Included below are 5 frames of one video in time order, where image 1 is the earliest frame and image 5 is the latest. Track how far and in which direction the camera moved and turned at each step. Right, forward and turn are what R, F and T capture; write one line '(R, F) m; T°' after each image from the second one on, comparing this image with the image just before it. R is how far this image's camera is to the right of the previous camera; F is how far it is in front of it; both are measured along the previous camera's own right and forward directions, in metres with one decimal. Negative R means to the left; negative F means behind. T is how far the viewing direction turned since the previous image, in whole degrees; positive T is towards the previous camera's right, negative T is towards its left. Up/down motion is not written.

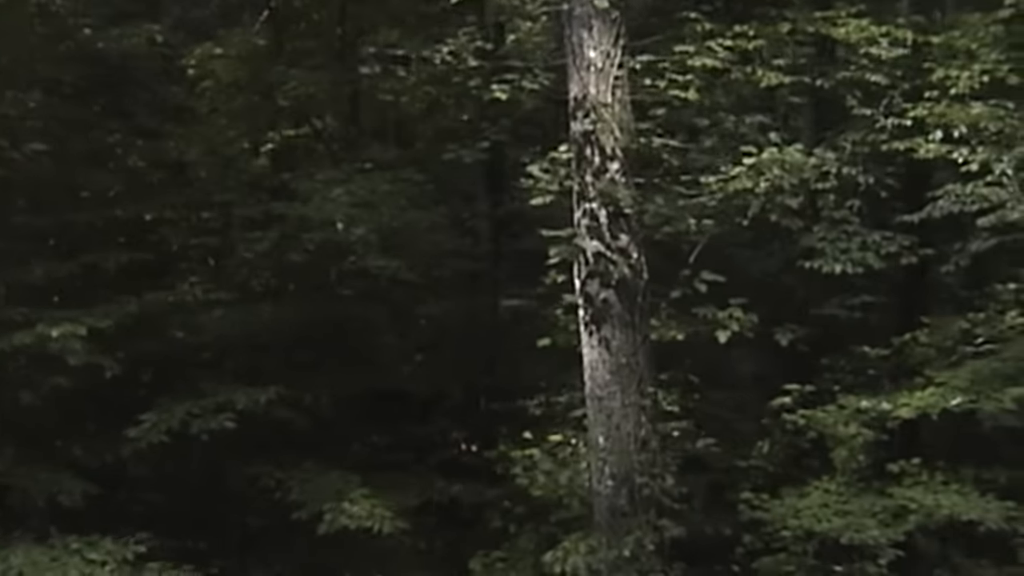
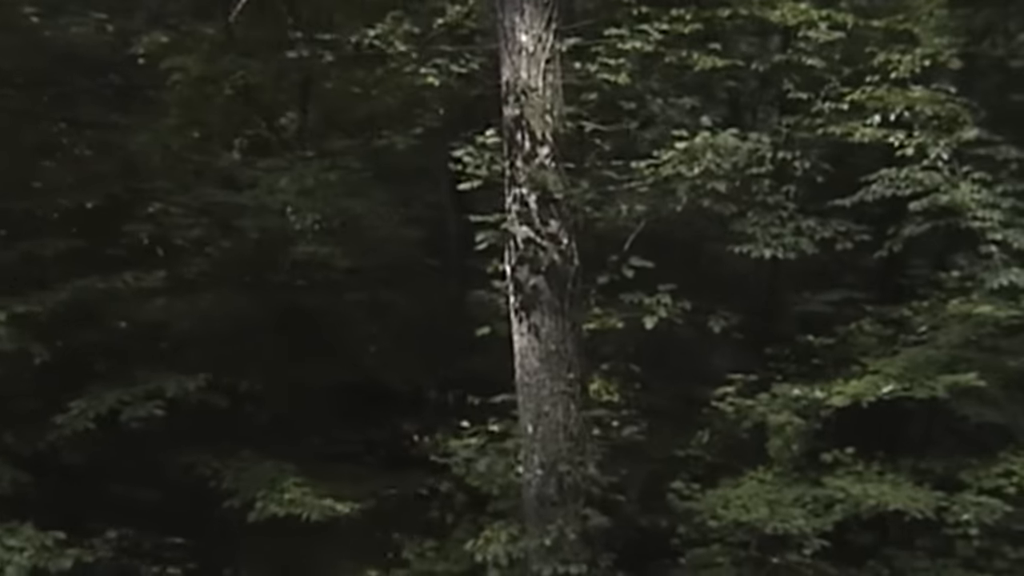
(+0.7, +0.1) m; -1°
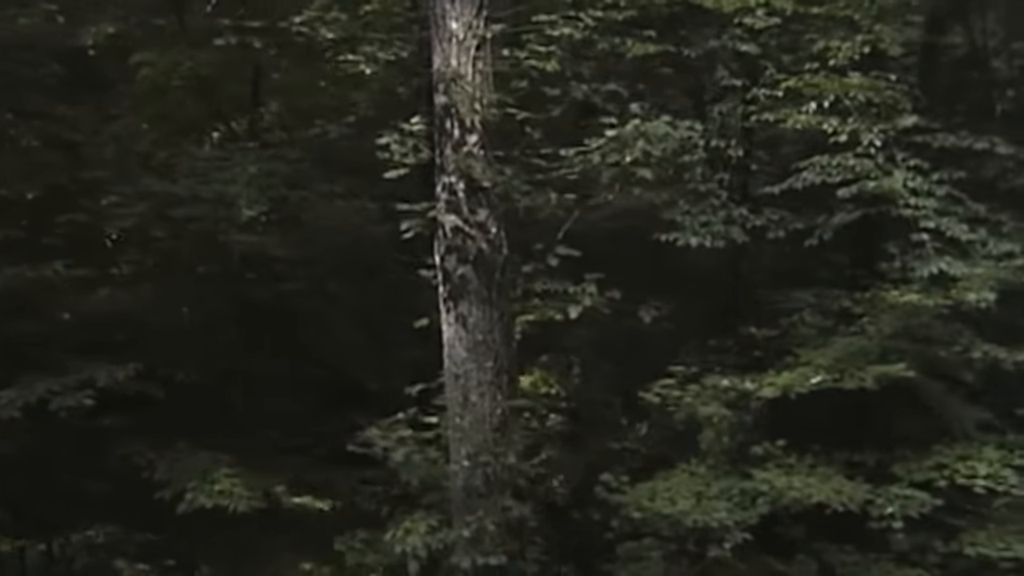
(+0.7, +0.1) m; -1°
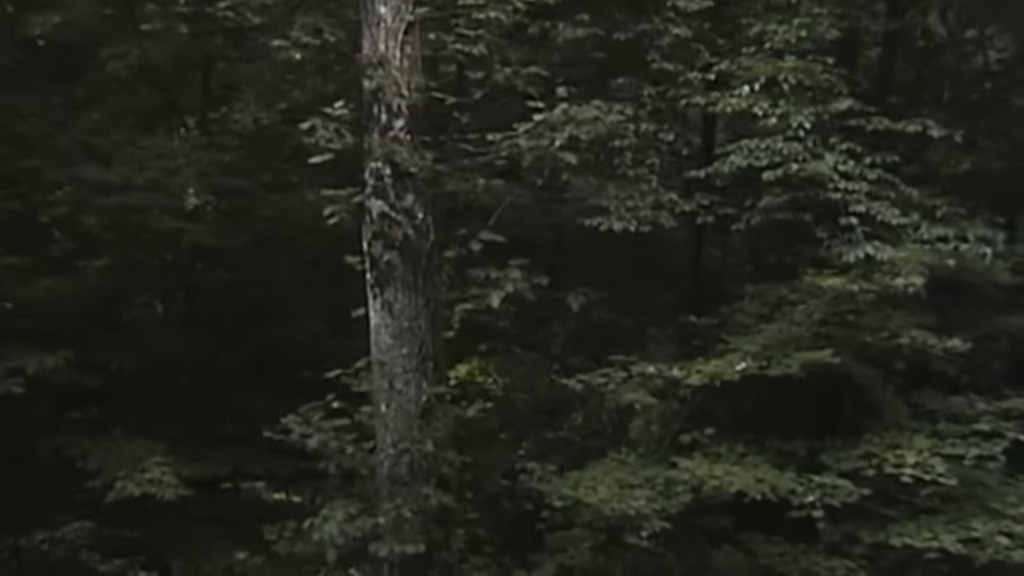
(+0.7, +0.1) m; -1°
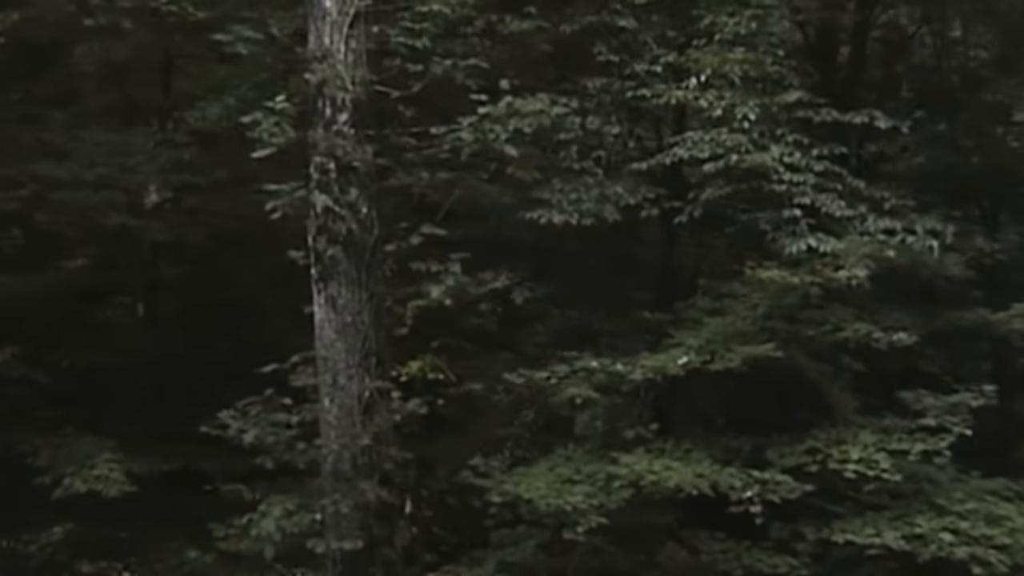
(+0.5, +0.1) m; -1°
